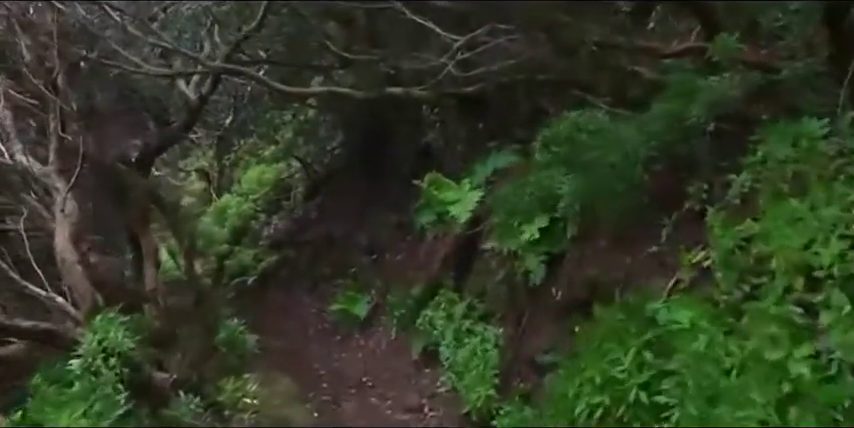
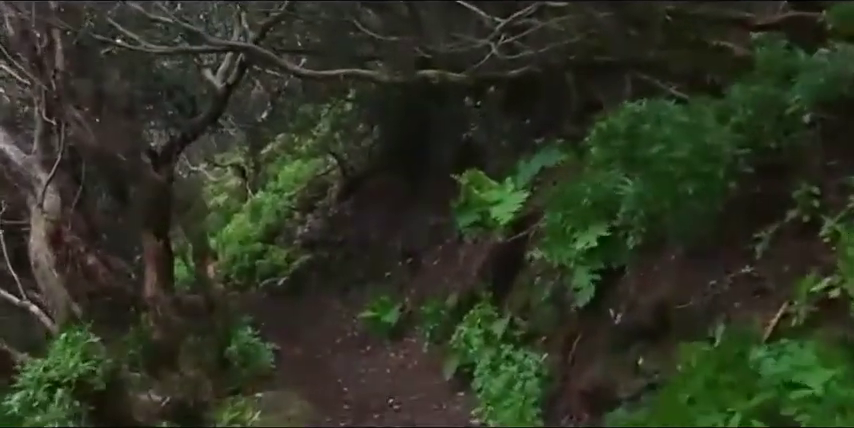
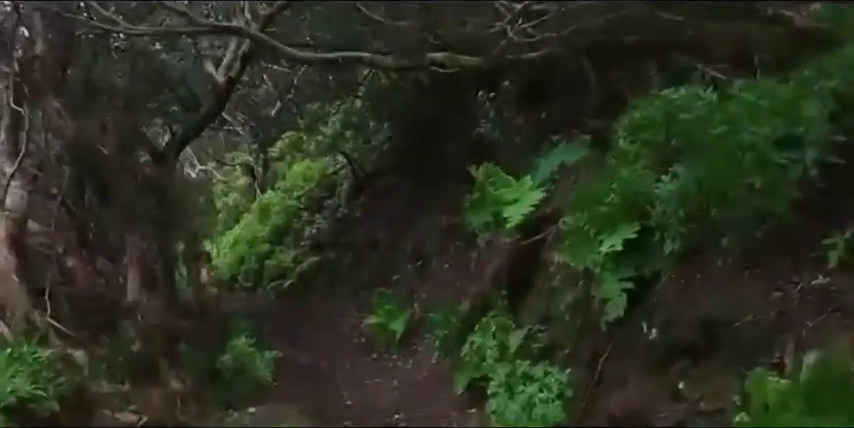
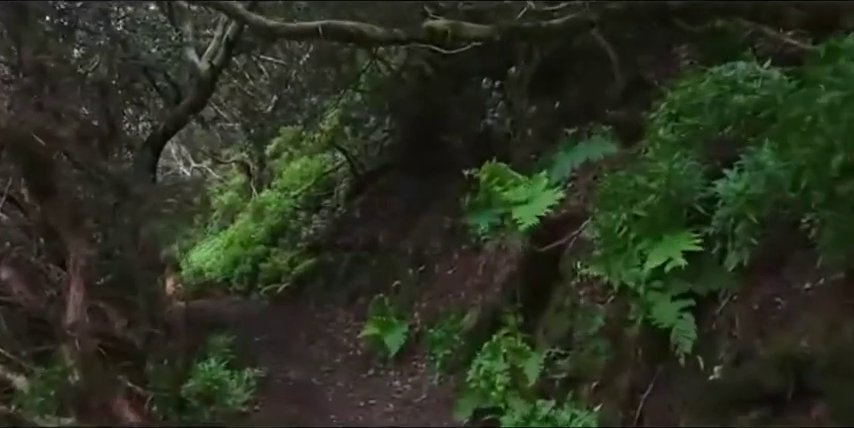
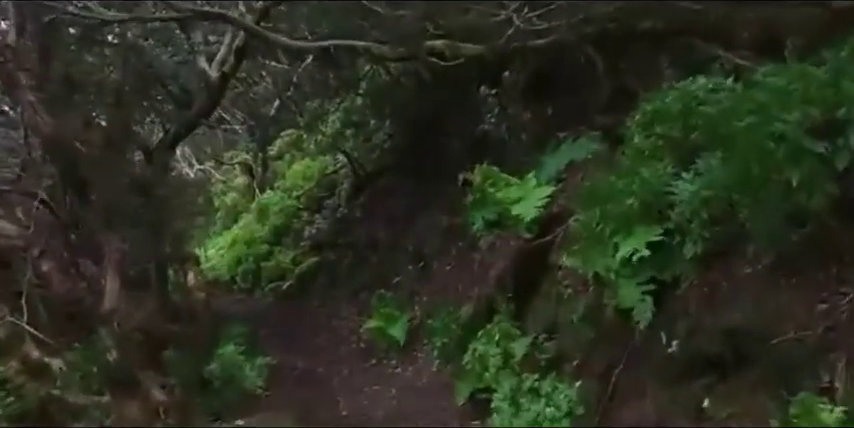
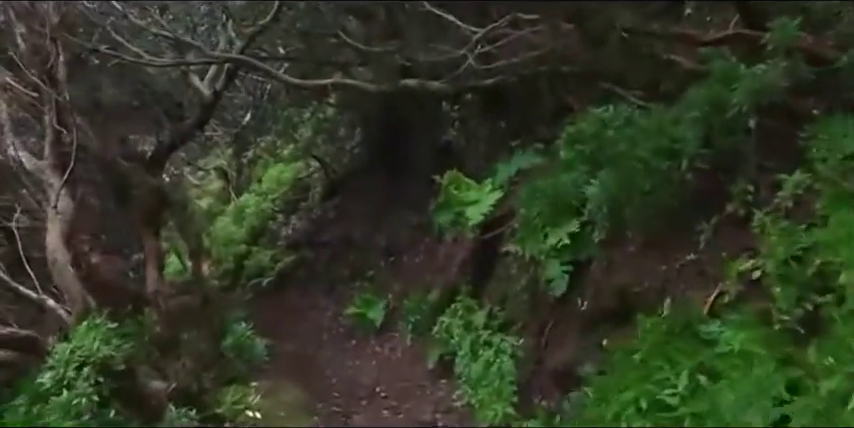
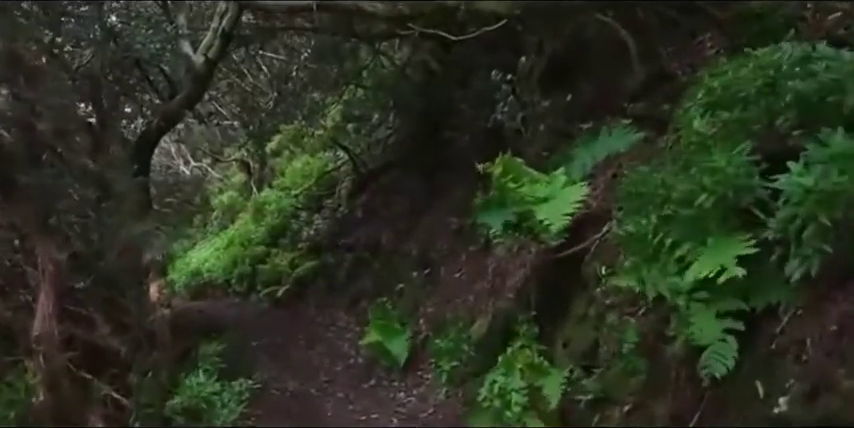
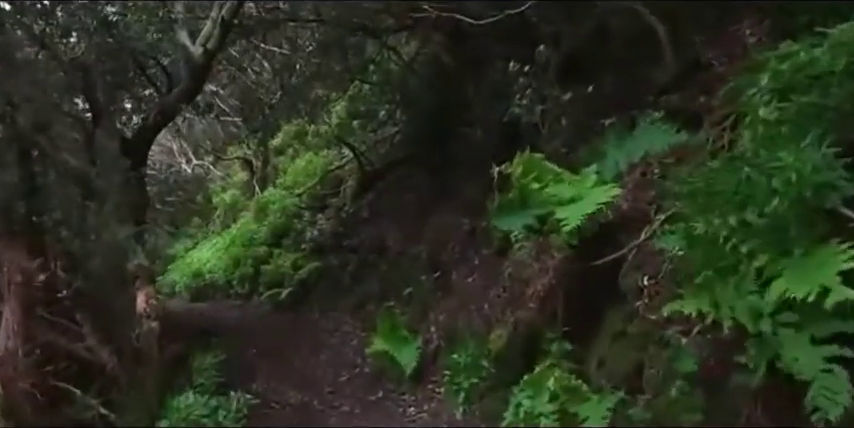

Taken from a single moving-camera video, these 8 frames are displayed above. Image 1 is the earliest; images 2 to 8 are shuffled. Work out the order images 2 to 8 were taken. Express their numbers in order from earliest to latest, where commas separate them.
6, 2, 3, 5, 4, 7, 8
